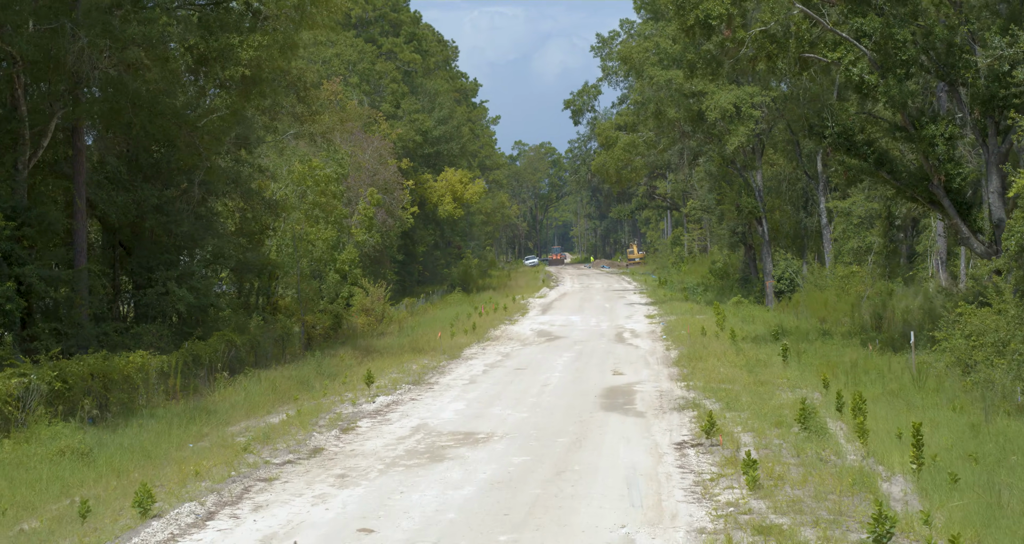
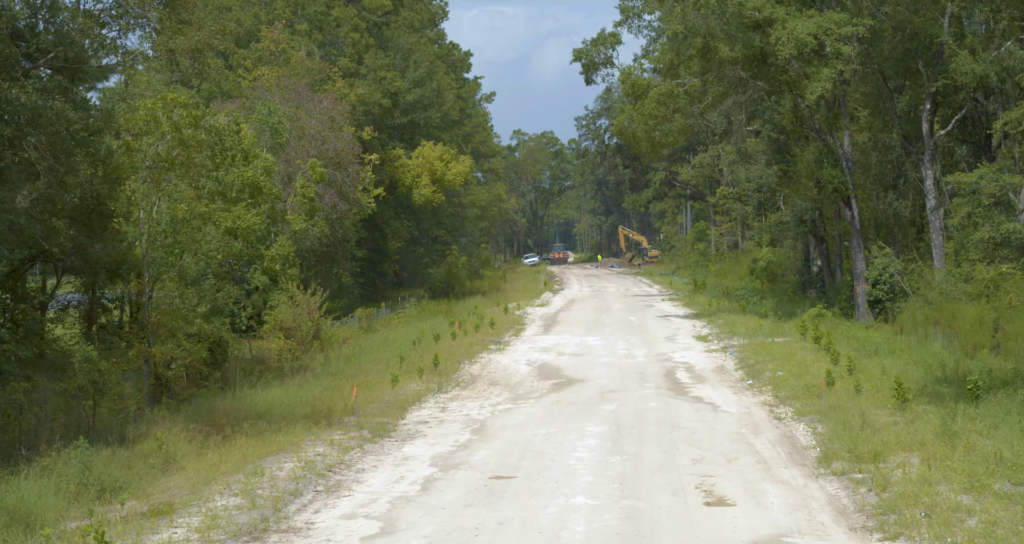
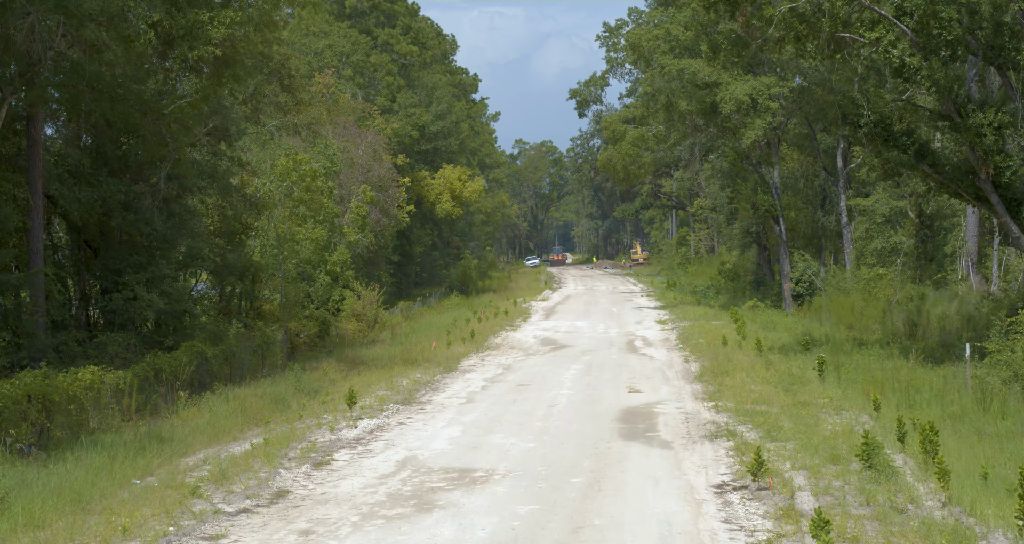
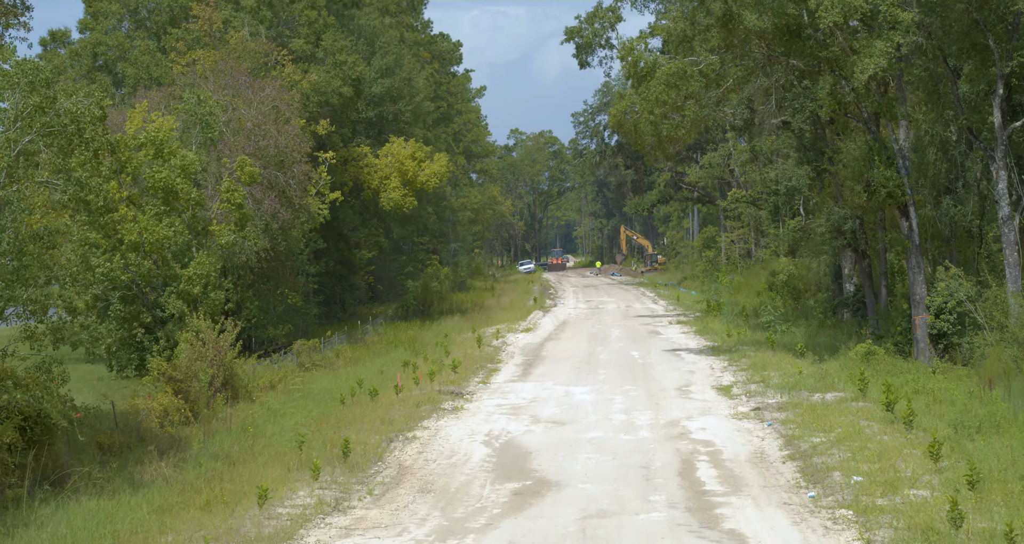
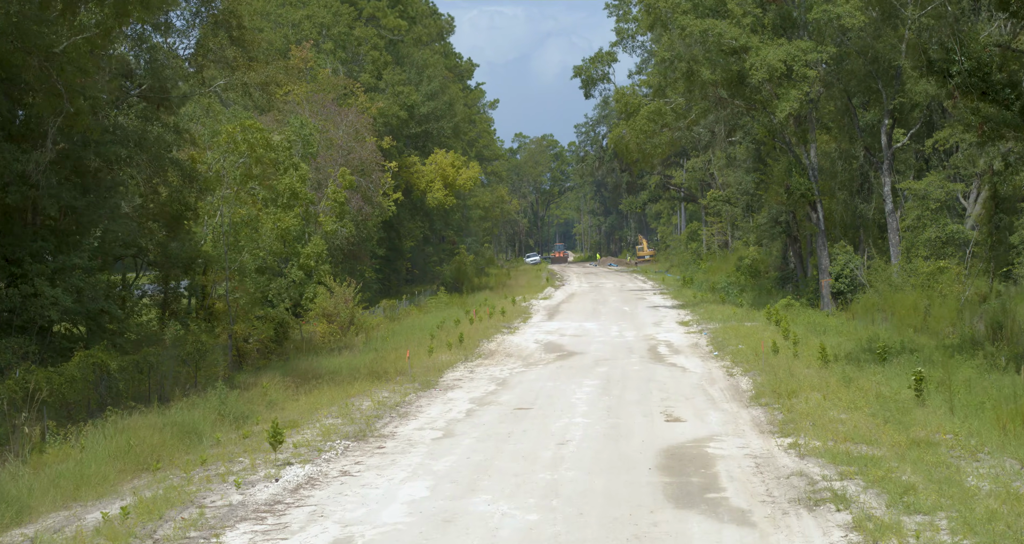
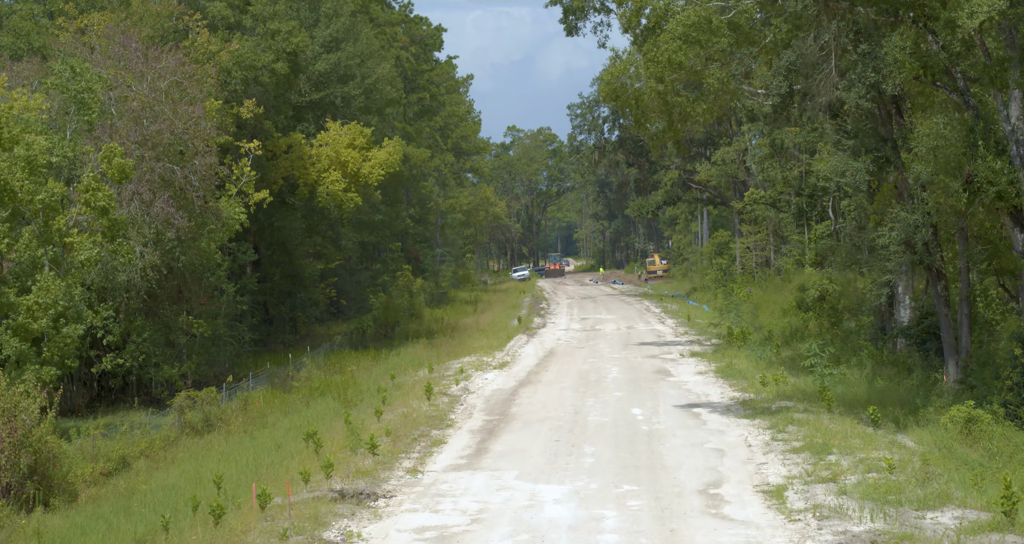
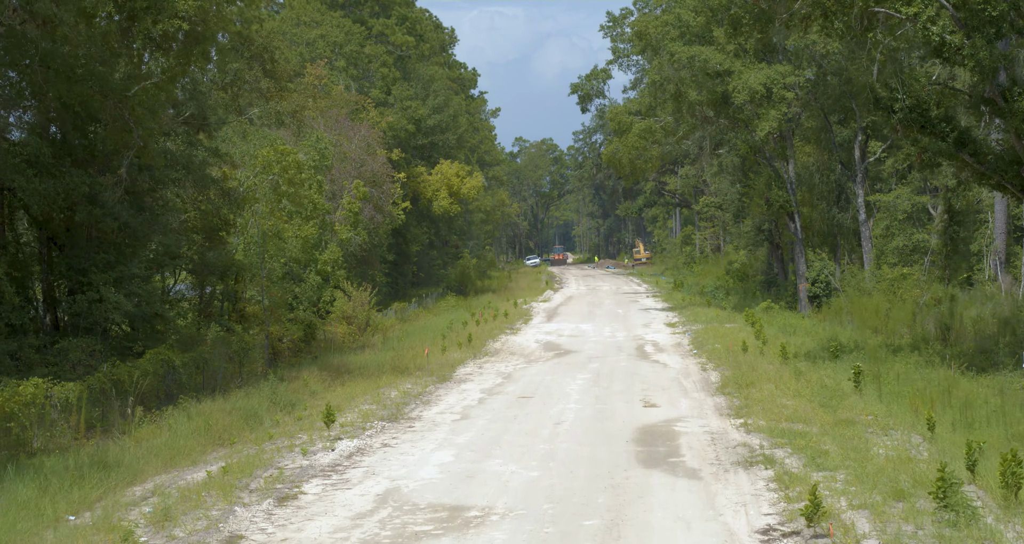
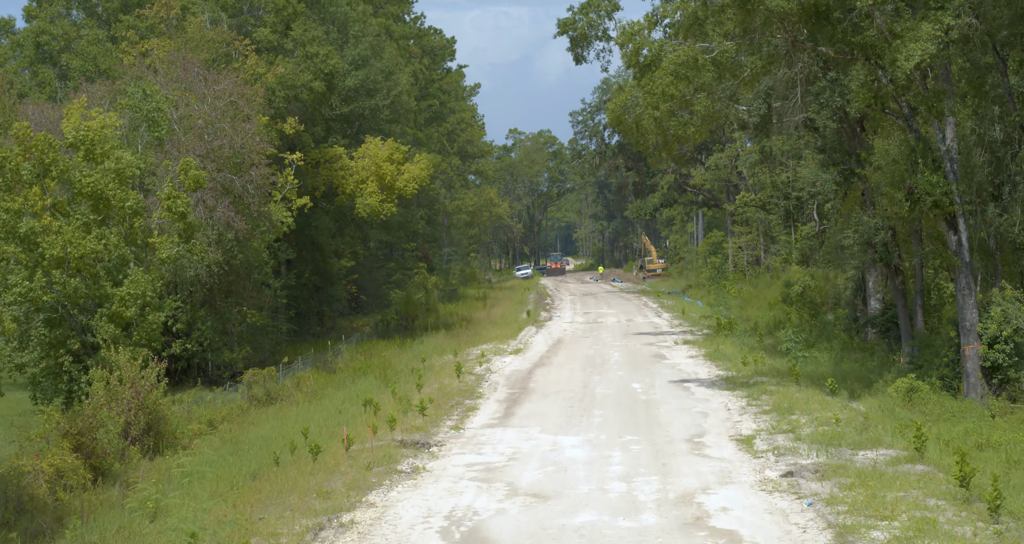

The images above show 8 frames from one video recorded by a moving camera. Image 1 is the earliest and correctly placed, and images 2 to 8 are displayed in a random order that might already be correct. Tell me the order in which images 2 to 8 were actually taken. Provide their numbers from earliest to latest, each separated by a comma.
3, 7, 5, 2, 4, 8, 6
